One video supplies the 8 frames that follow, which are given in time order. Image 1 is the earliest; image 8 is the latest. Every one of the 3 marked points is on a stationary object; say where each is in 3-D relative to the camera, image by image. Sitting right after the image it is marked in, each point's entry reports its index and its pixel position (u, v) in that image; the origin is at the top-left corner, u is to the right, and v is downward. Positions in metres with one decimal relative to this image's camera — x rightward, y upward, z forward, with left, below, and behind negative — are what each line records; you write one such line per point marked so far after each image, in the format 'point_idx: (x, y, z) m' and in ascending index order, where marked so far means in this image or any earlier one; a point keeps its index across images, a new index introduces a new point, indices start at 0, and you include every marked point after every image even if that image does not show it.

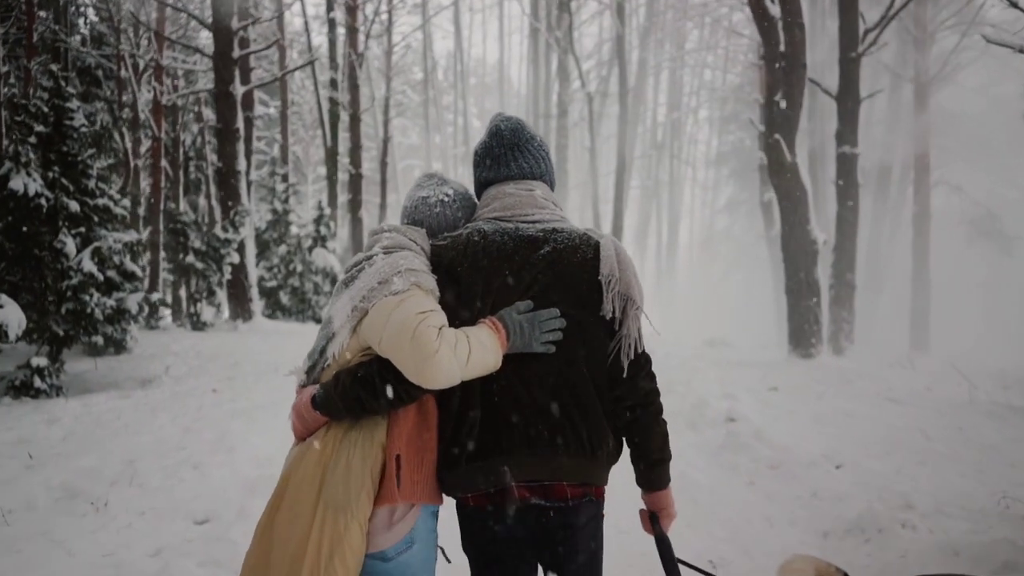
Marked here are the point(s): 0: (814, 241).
0: (+5.4, +0.9, +12.4) m
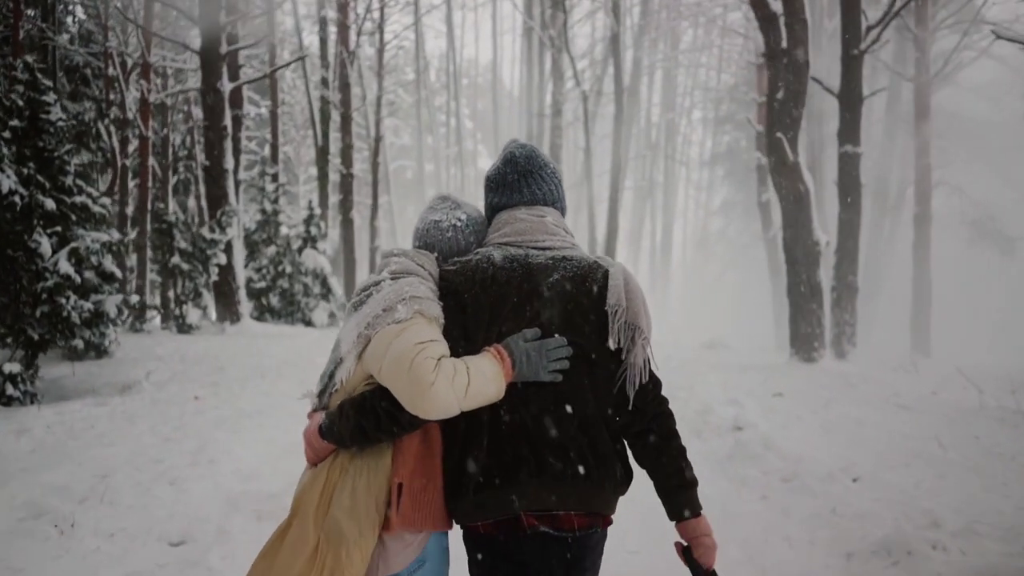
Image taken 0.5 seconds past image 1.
0: (+5.3, +0.9, +12.1) m
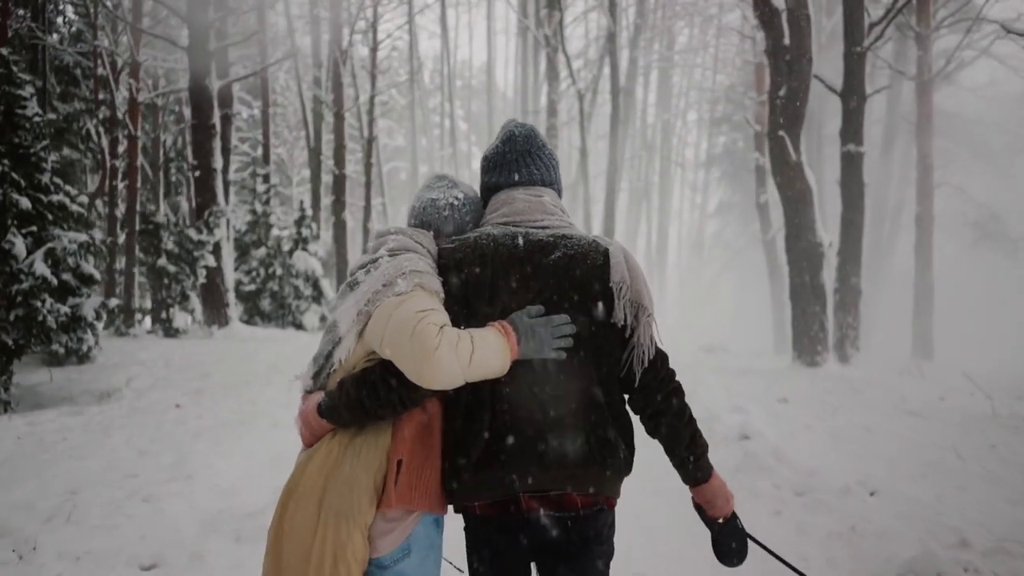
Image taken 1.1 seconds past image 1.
0: (+5.3, +0.8, +11.8) m
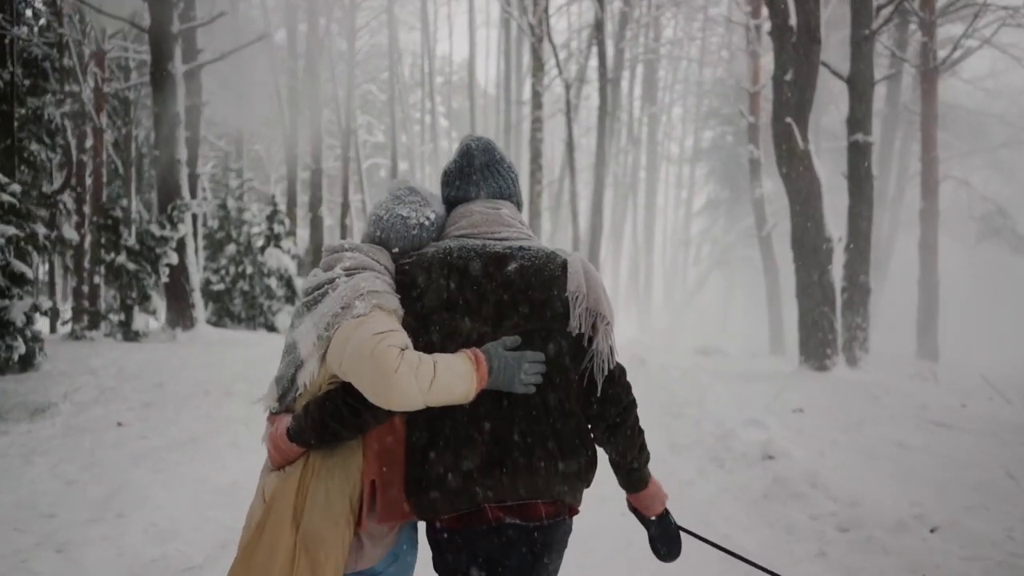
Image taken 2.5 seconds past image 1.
0: (+5.1, +0.9, +11.1) m
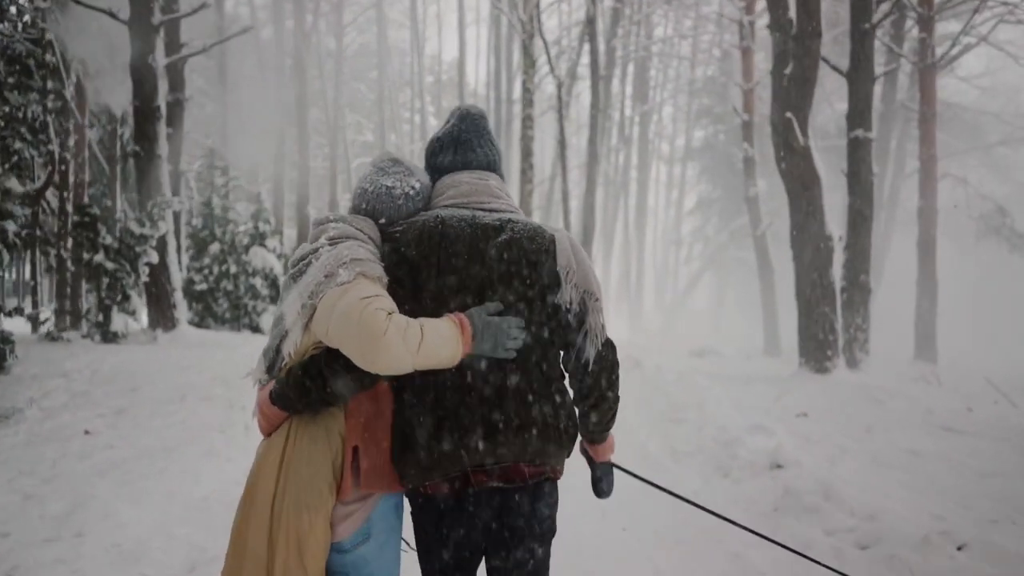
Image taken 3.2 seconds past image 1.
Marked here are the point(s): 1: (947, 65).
0: (+4.9, +0.9, +10.8) m
1: (+9.3, +4.7, +14.7) m
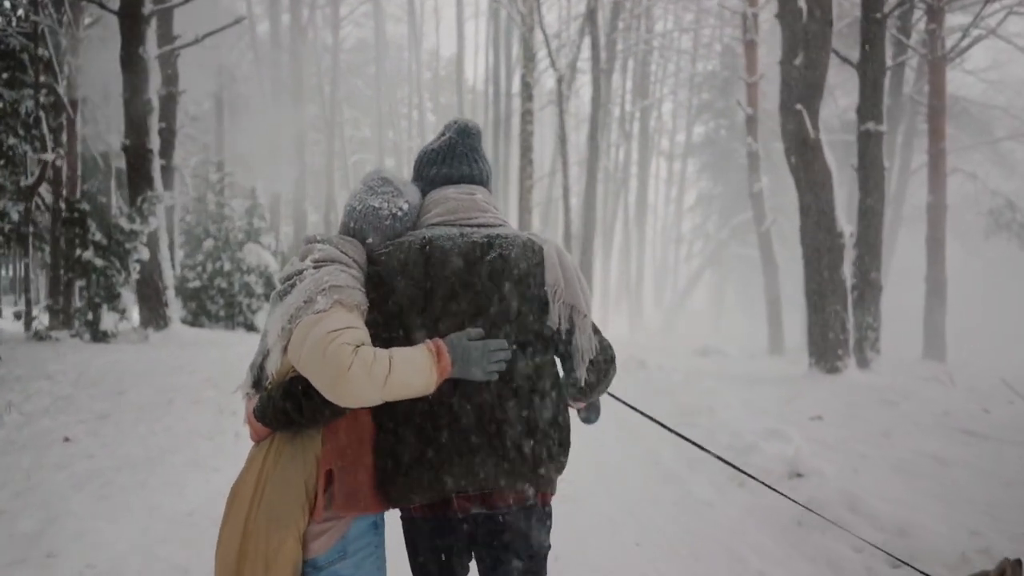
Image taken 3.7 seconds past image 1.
0: (+5.0, +0.9, +10.5) m
1: (+9.3, +4.8, +14.4) m
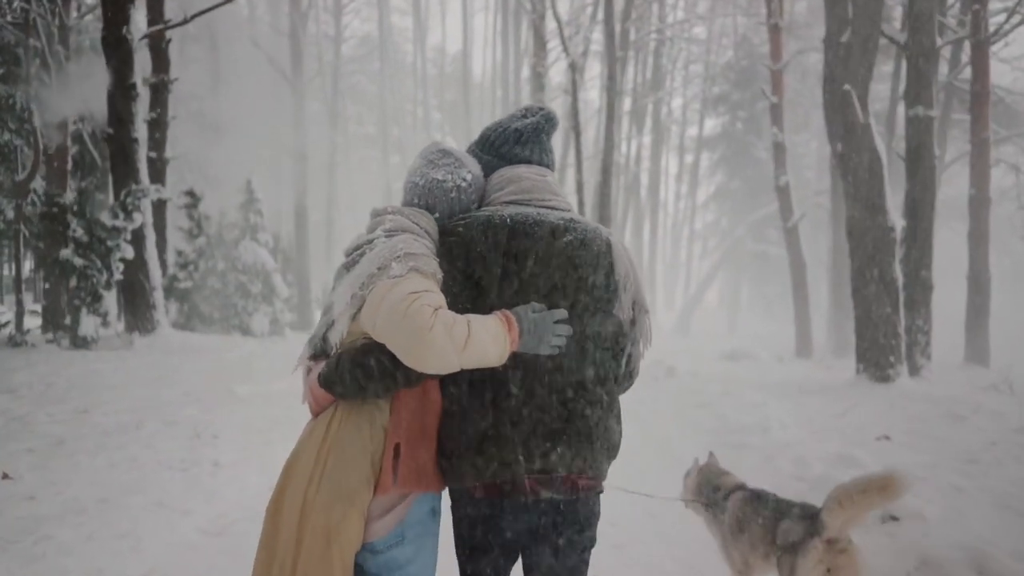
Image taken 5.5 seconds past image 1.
0: (+5.2, +0.9, +9.5) m
1: (+9.5, +4.8, +13.3) m
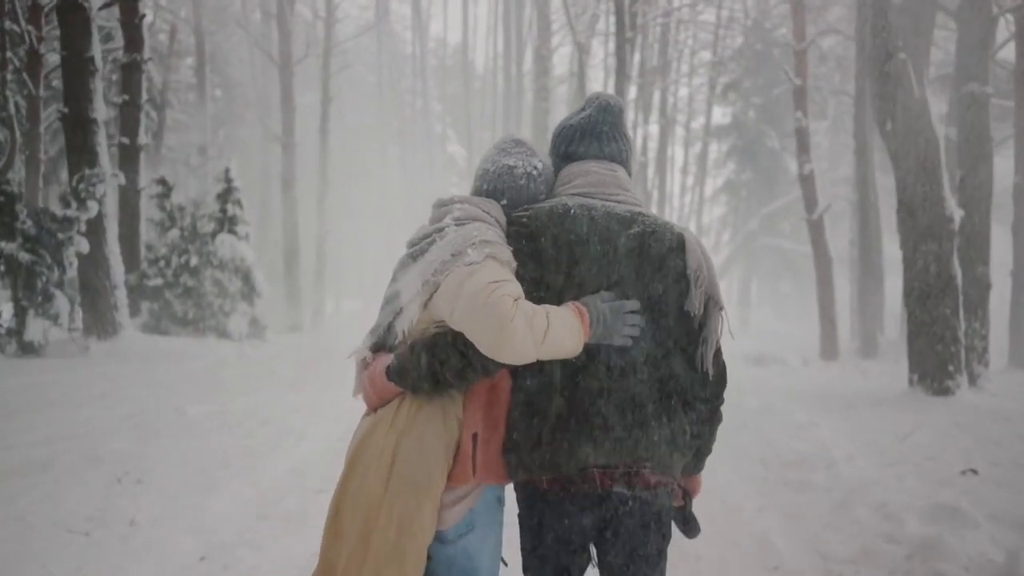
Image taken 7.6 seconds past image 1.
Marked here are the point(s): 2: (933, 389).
0: (+5.2, +0.9, +8.3) m
1: (+9.6, +4.9, +12.1) m
2: (+5.1, -1.2, +8.3) m
